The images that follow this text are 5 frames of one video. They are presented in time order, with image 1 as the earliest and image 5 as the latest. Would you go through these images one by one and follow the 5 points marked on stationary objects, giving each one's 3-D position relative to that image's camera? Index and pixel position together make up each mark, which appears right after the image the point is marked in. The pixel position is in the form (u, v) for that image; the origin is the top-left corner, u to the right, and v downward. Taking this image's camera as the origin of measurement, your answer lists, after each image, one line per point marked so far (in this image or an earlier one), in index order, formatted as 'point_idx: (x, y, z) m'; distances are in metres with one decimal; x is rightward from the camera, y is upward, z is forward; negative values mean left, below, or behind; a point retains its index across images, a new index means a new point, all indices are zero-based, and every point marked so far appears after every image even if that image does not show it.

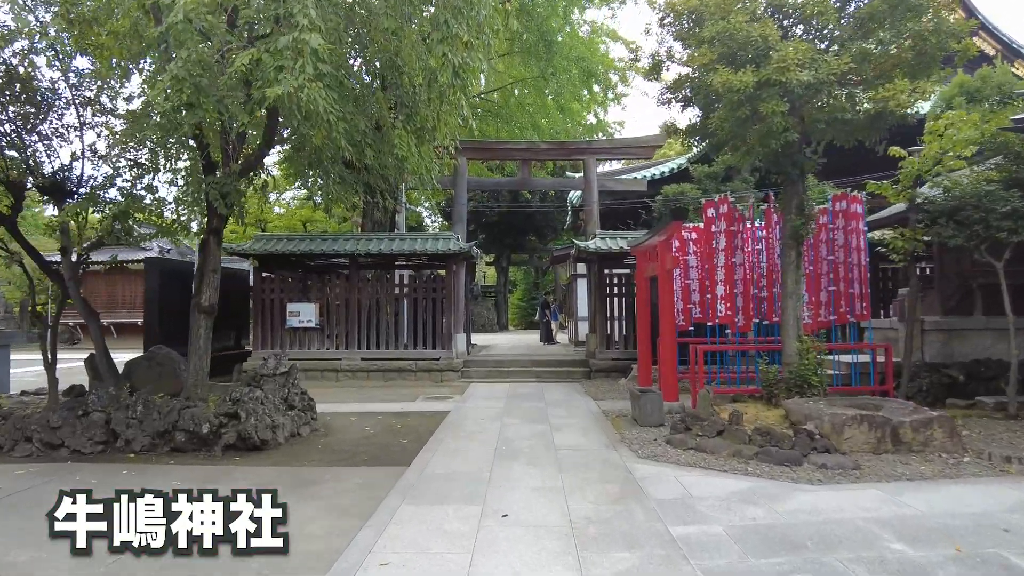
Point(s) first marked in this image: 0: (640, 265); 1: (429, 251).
0: (+2.0, +0.4, +9.7) m
1: (-1.5, +0.7, +11.5) m
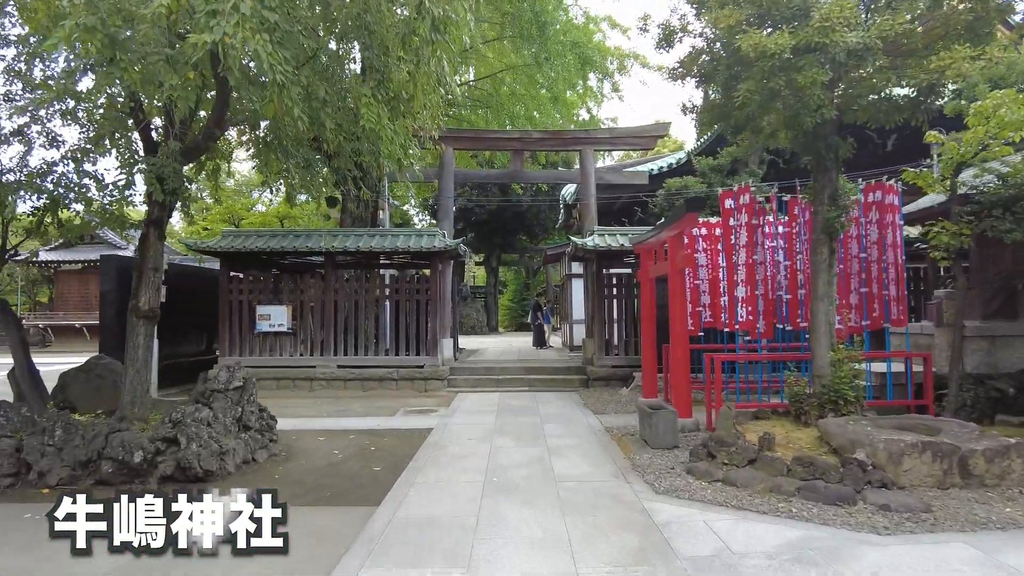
0: (+1.9, +0.3, +8.8) m
1: (-1.7, +0.7, +10.5) m
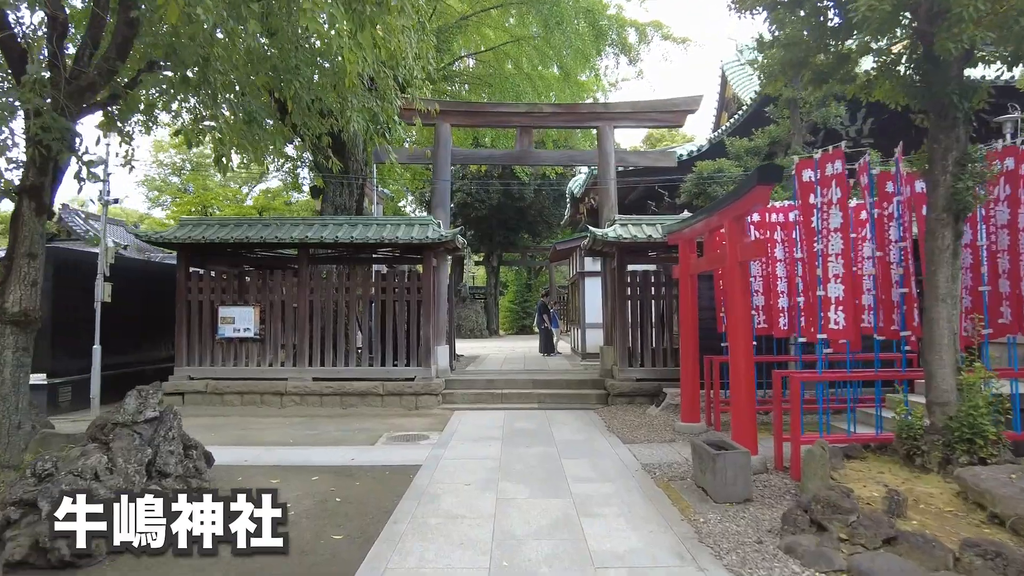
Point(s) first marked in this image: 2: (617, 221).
0: (+2.0, +0.4, +7.2) m
1: (-1.6, +0.7, +8.9) m
2: (+1.6, +1.0, +9.2) m
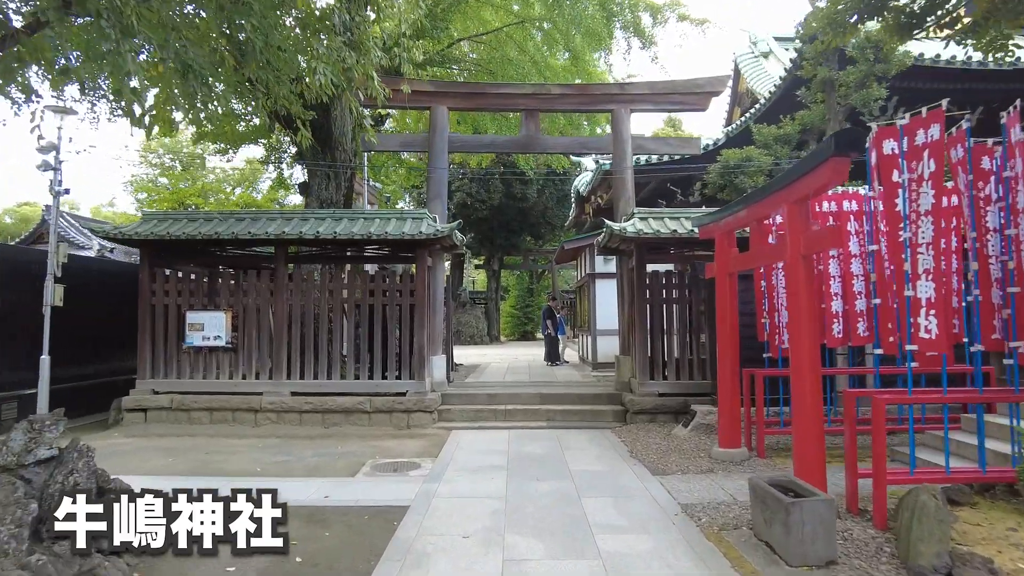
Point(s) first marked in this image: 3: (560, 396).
0: (+2.0, +0.3, +6.1) m
1: (-1.5, +0.7, +7.9) m
2: (+1.6, +1.0, +8.2) m
3: (+0.6, -1.4, +8.4) m
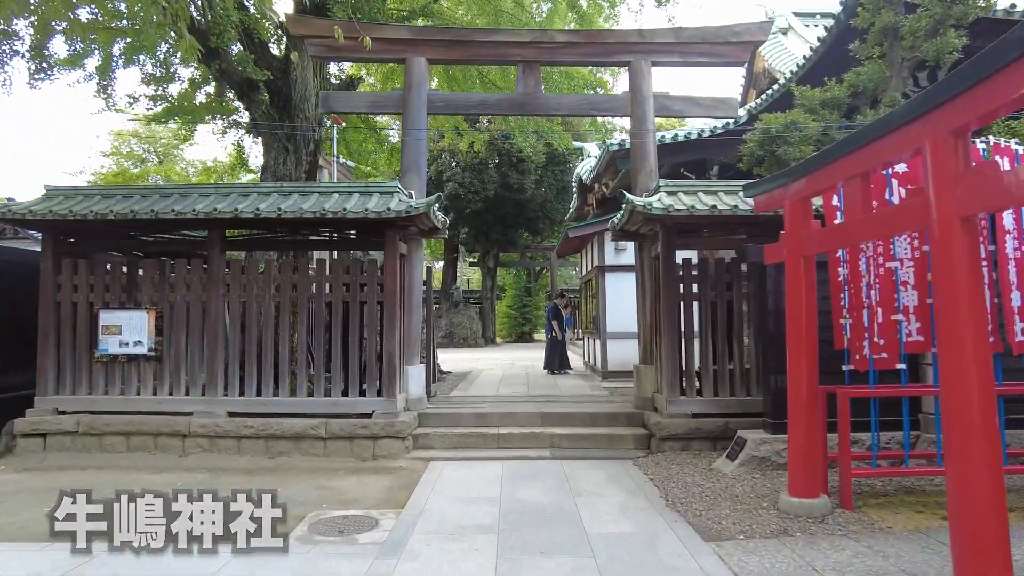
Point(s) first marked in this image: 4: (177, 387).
0: (+2.0, +0.4, +4.5) m
1: (-1.6, +0.7, +6.2) m
2: (+1.6, +1.0, +6.5) m
3: (+0.6, -1.4, +6.7) m
4: (-3.6, -1.0, +6.6) m
